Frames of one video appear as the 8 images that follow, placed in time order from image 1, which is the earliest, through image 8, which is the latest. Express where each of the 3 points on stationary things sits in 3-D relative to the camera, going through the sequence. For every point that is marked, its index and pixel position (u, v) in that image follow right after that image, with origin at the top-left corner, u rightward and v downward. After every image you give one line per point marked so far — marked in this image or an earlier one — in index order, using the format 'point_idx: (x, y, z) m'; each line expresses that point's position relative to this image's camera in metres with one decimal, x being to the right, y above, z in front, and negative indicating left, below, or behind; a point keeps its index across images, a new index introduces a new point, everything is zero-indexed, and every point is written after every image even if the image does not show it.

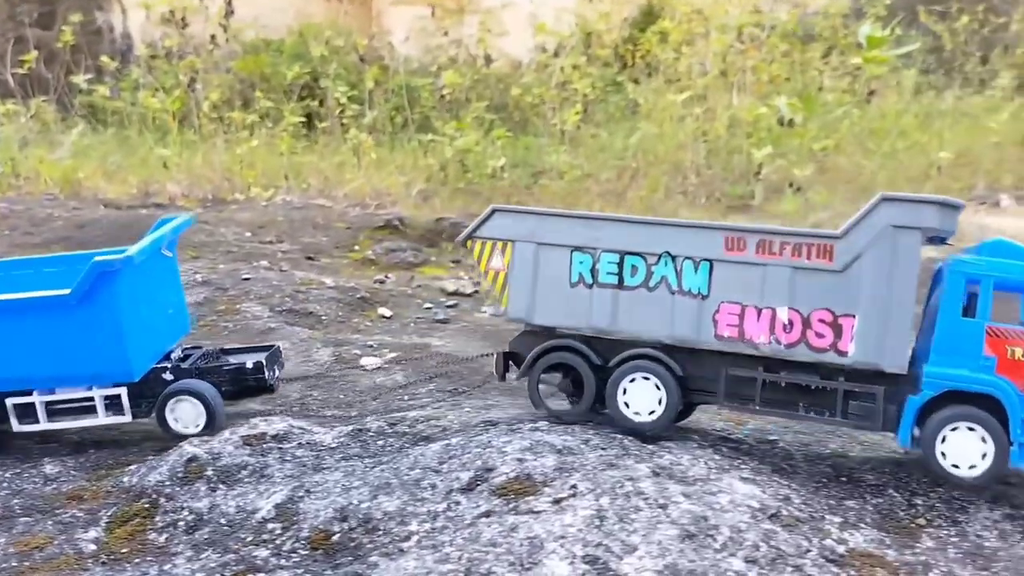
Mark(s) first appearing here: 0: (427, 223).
0: (-1.0, +0.8, +11.6) m
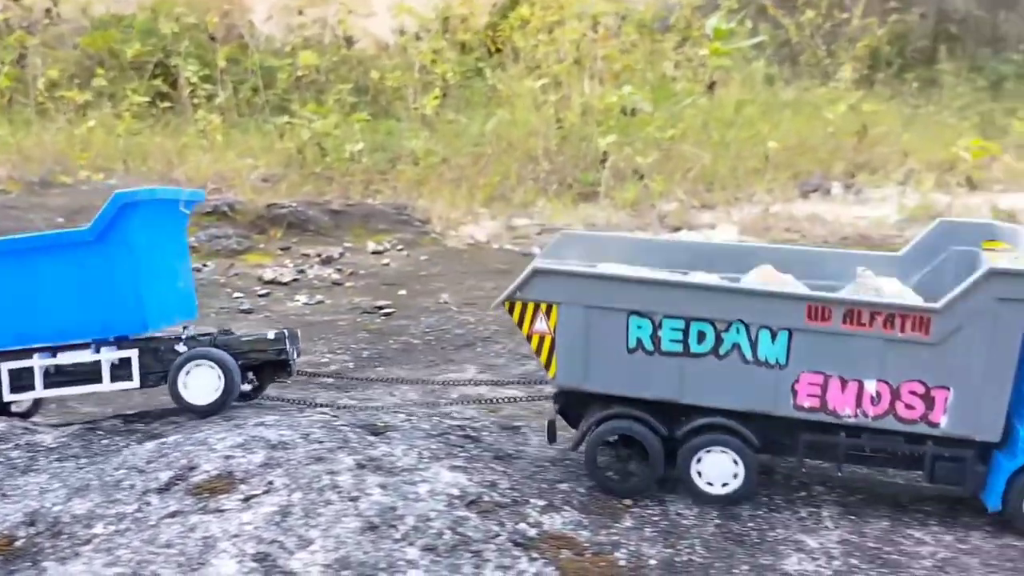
0: (-3.1, +1.0, +11.3) m
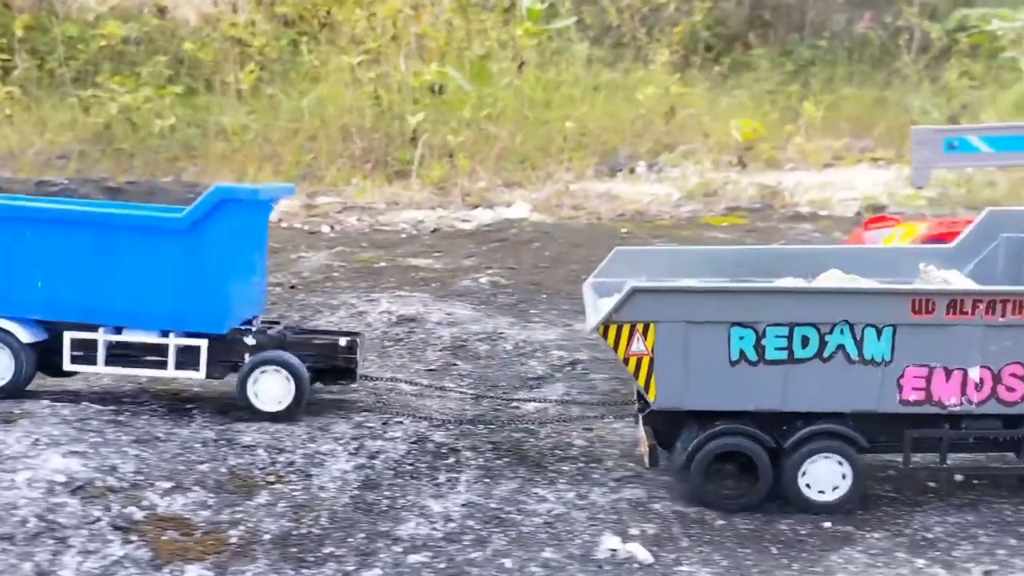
0: (-5.6, +1.2, +10.6) m
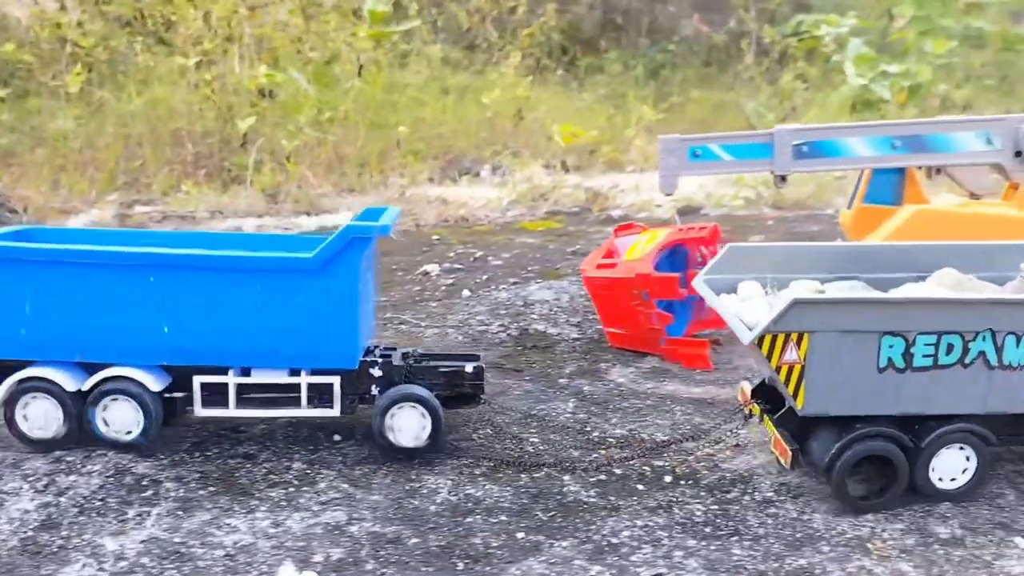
0: (-7.6, +0.9, +9.7) m
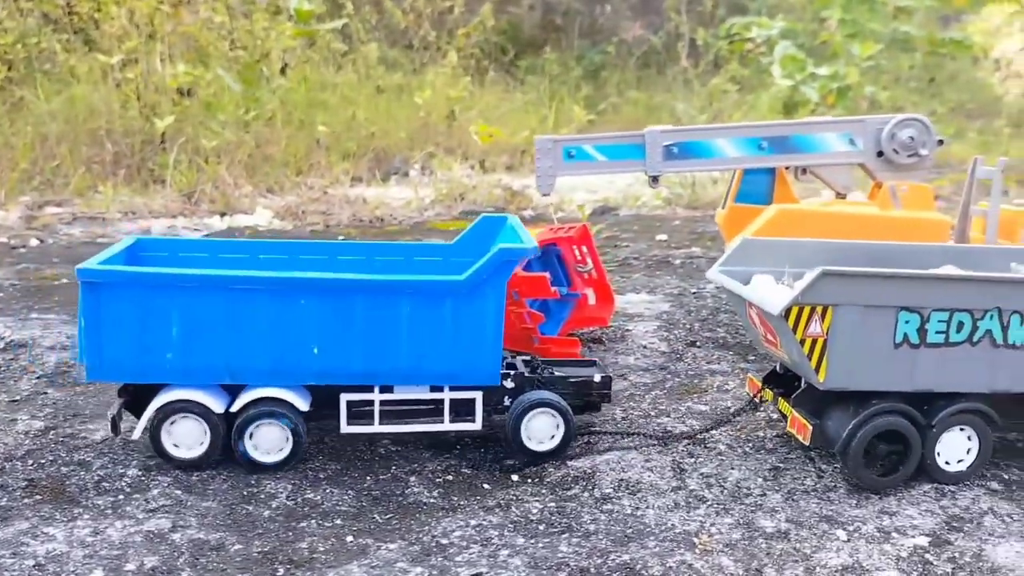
0: (-8.6, +0.8, +9.2) m
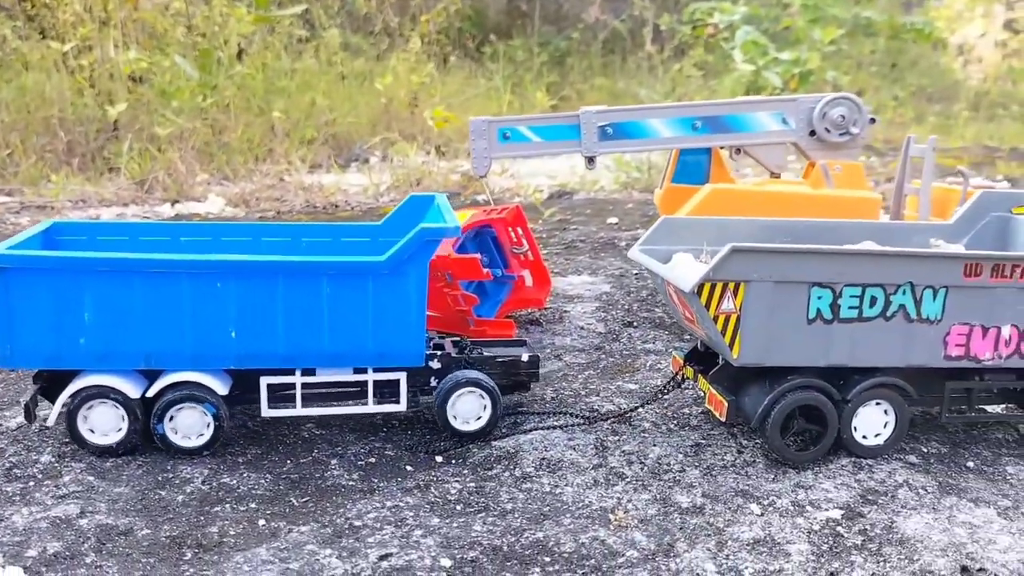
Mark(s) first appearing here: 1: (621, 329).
0: (-9.1, +0.9, +8.9) m
1: (+0.6, -0.2, +5.3) m
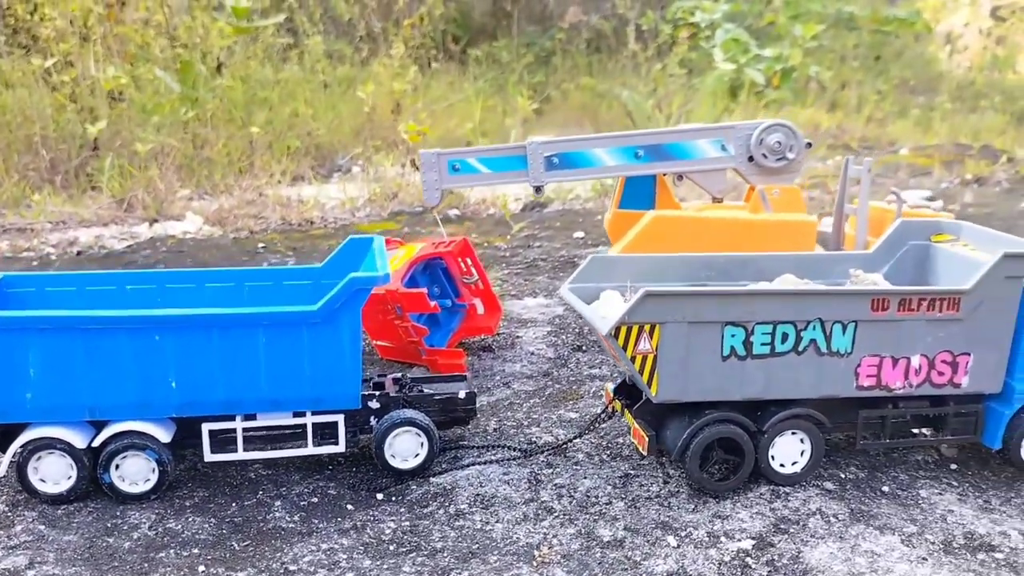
0: (-9.4, +0.5, +9.0) m
1: (+0.3, -0.4, +5.5) m
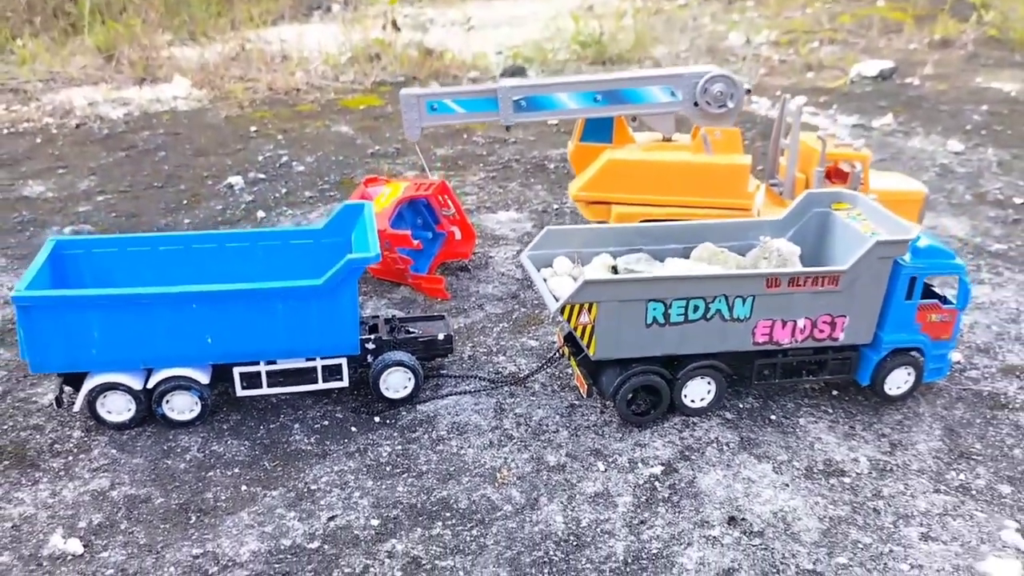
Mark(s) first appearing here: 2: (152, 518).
0: (-9.6, +1.7, +9.5) m
1: (+0.2, +0.1, +6.4) m
2: (-1.6, -1.0, +4.1) m
